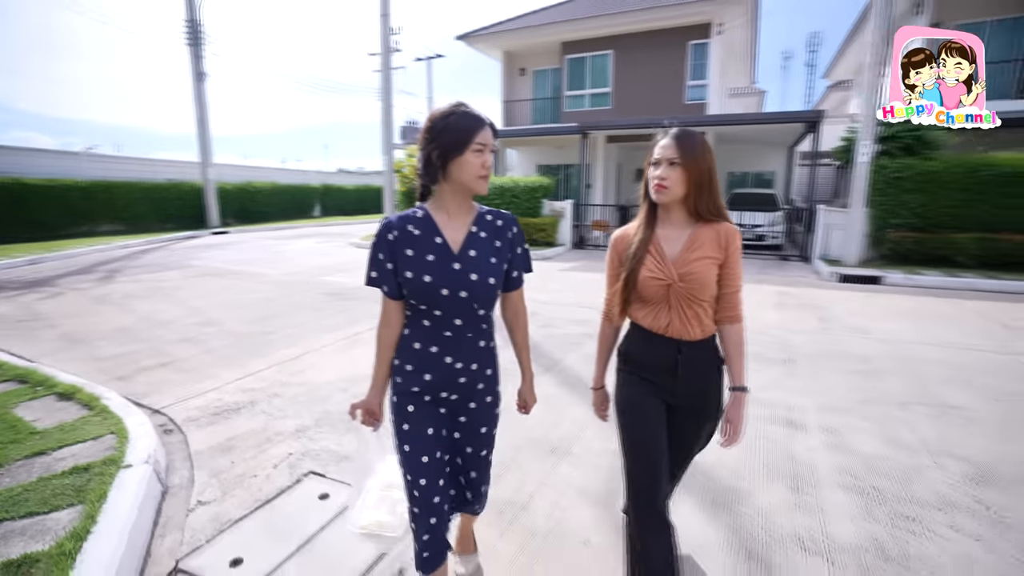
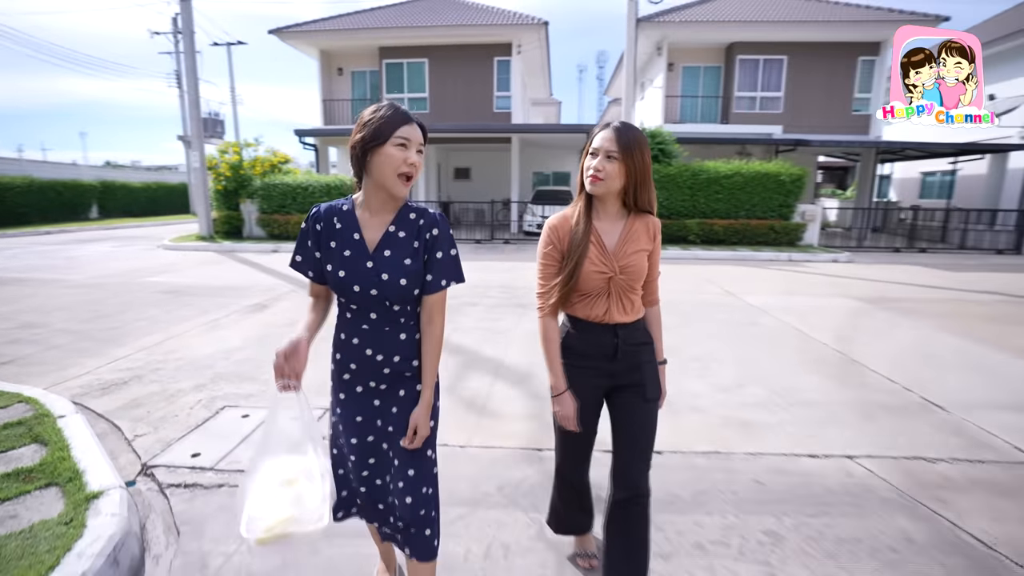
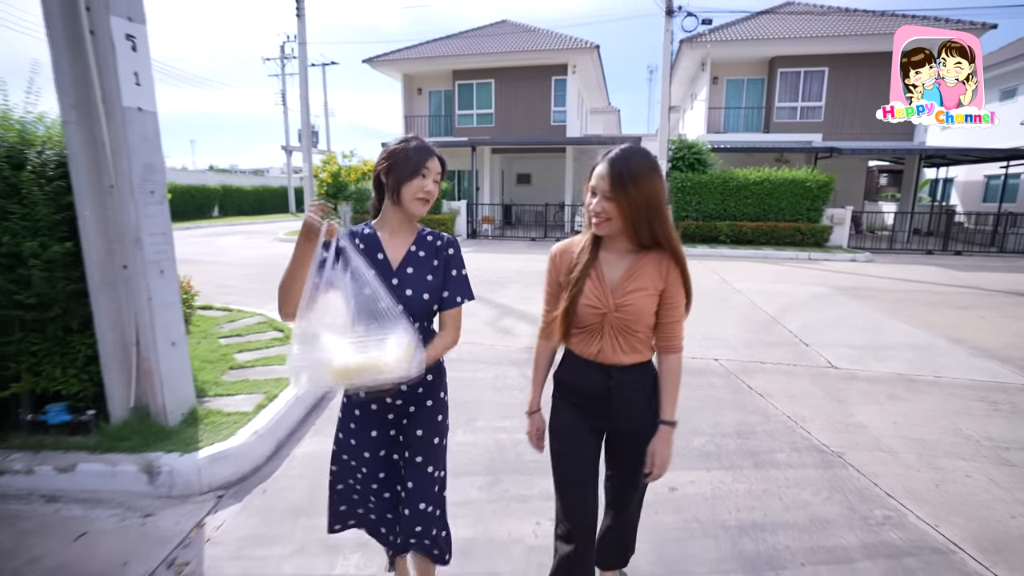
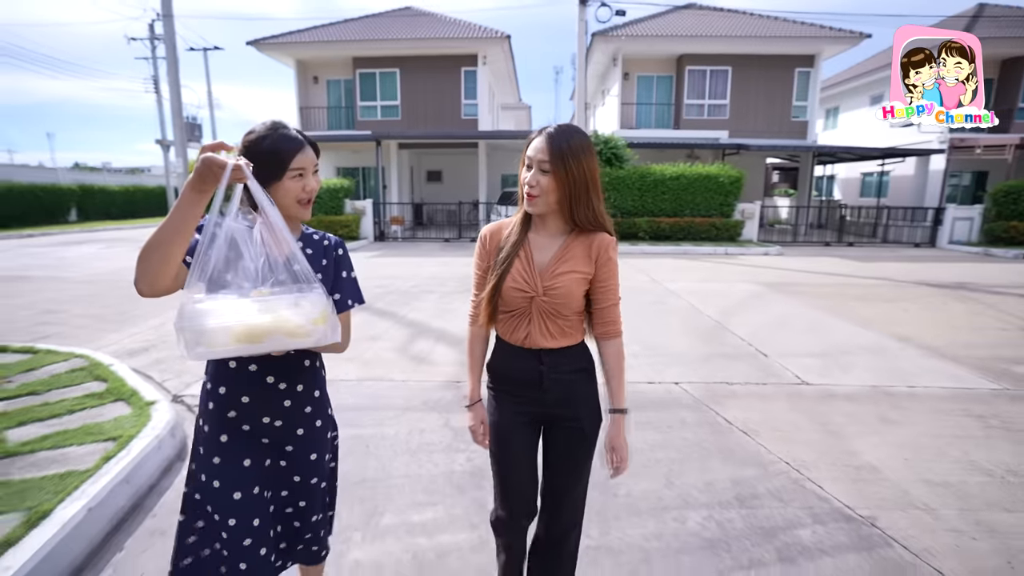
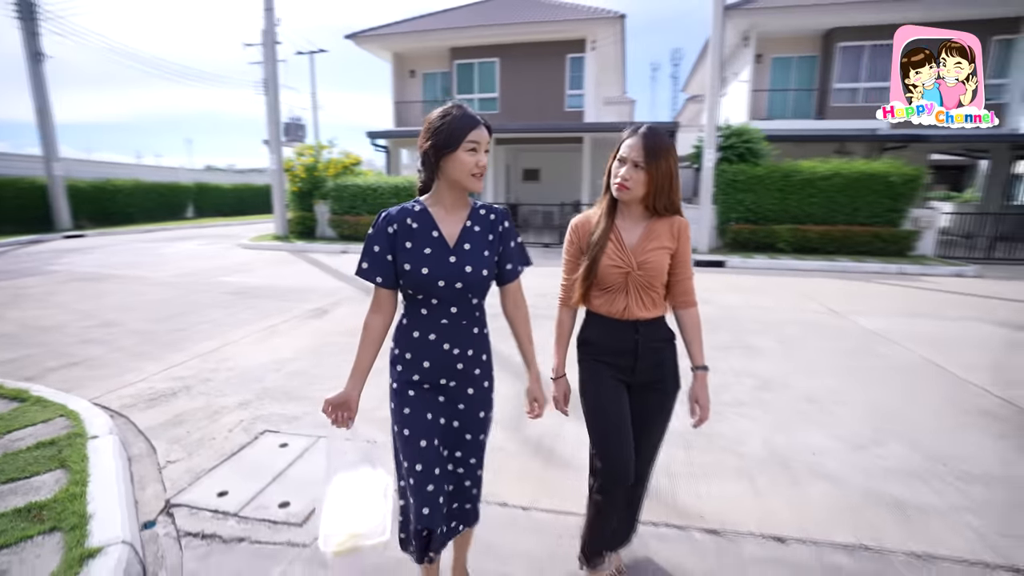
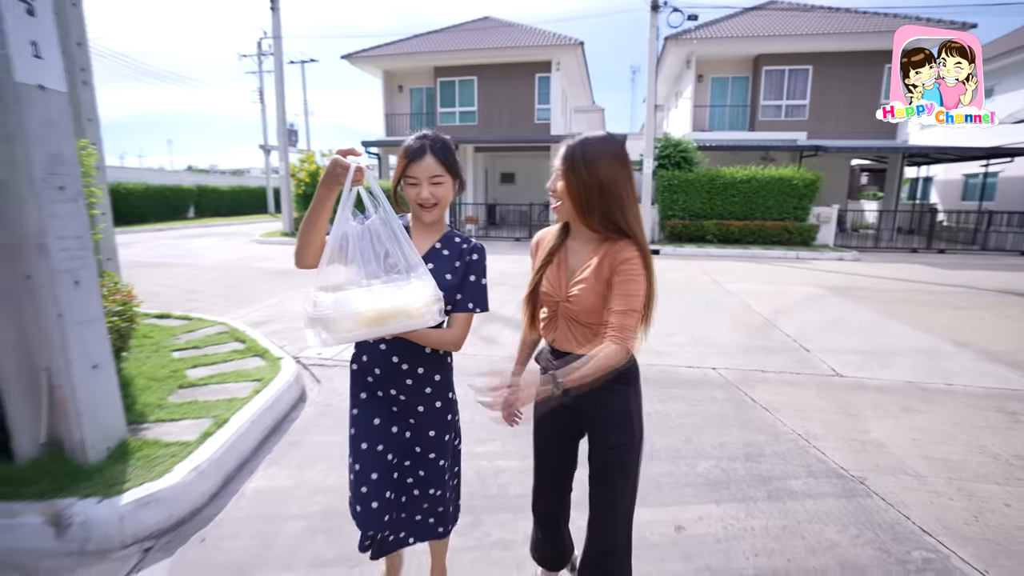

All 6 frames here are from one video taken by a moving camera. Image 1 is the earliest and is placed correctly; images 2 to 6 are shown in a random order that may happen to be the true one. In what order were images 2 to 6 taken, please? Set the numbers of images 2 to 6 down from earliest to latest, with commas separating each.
5, 2, 4, 6, 3
